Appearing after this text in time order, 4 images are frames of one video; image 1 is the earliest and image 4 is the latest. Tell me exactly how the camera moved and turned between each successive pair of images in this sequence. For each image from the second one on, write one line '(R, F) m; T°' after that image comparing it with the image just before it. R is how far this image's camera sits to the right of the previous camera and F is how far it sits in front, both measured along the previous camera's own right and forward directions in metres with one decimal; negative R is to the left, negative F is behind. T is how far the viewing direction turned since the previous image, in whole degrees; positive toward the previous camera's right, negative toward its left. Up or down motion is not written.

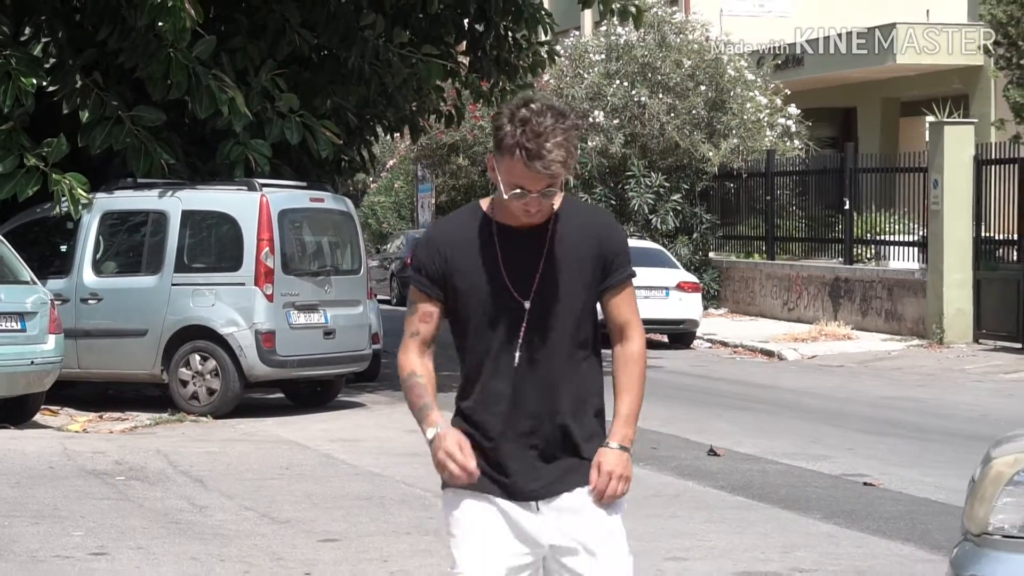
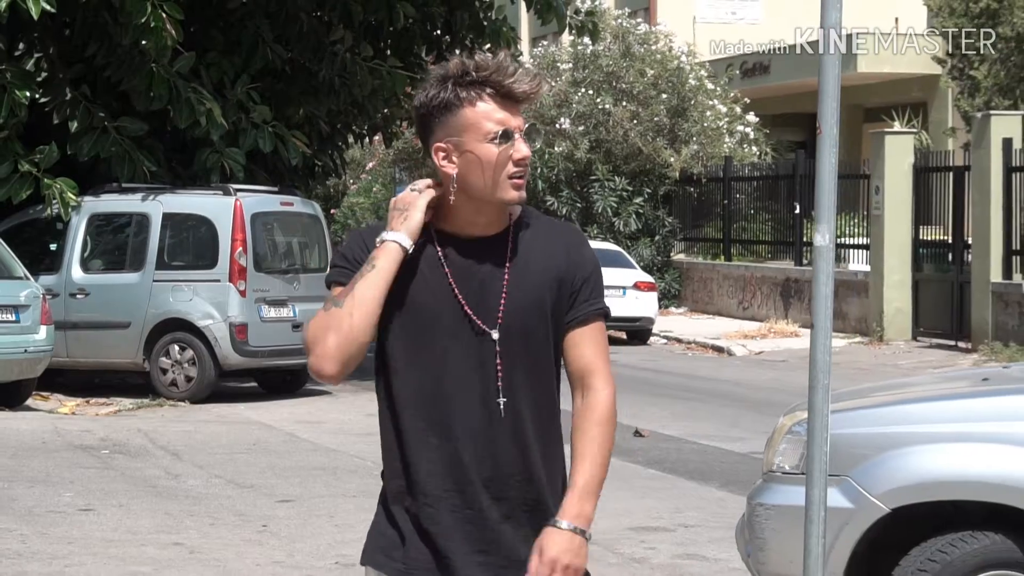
(+0.3, -1.1) m; +1°
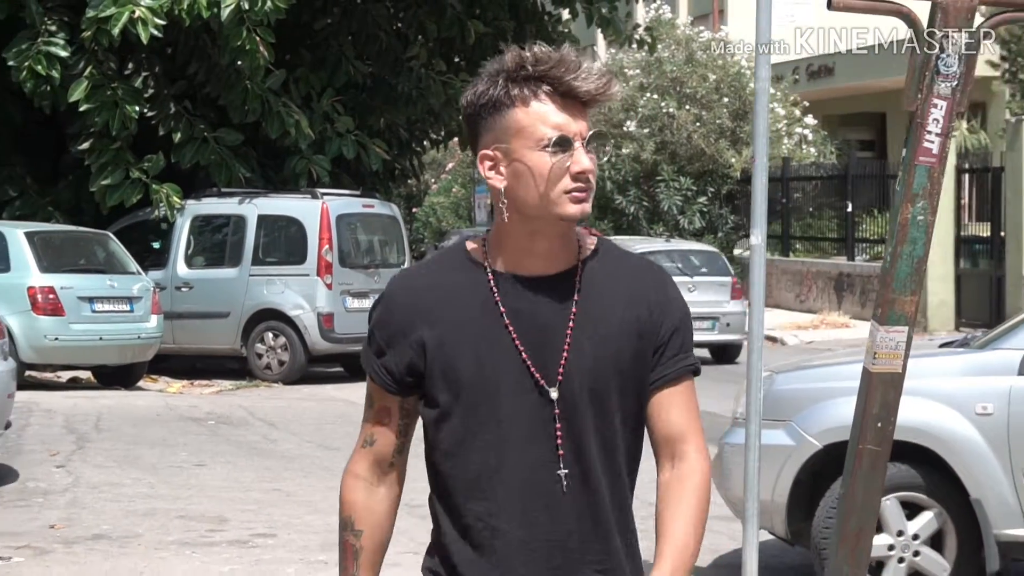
(+0.2, -1.3) m; -4°
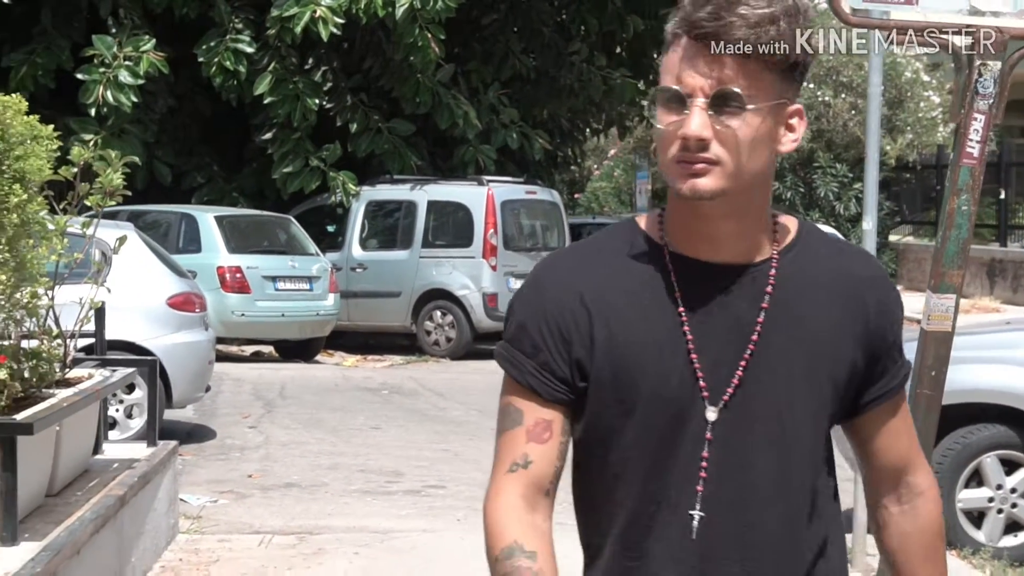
(+0.1, -0.7) m; -7°
